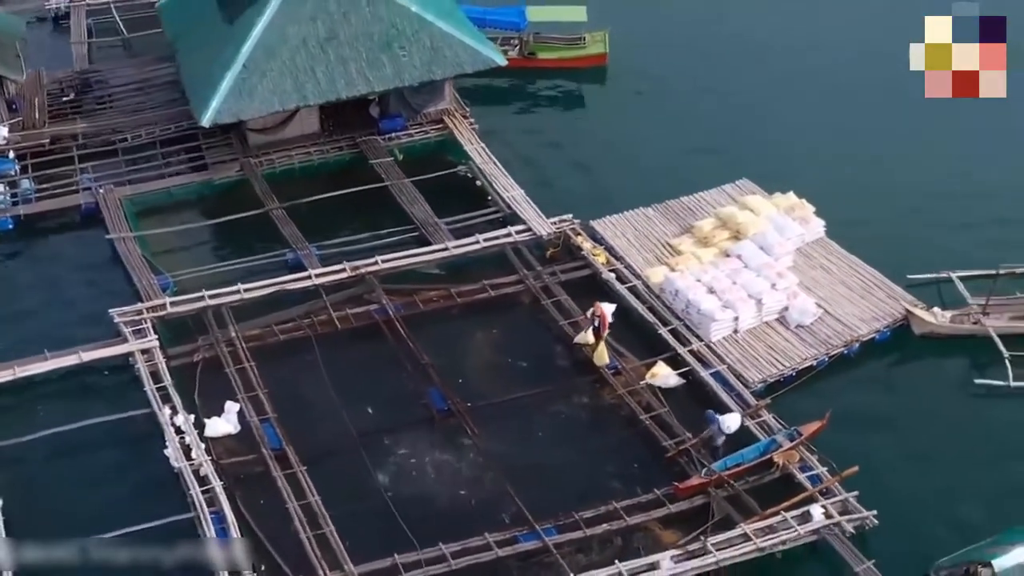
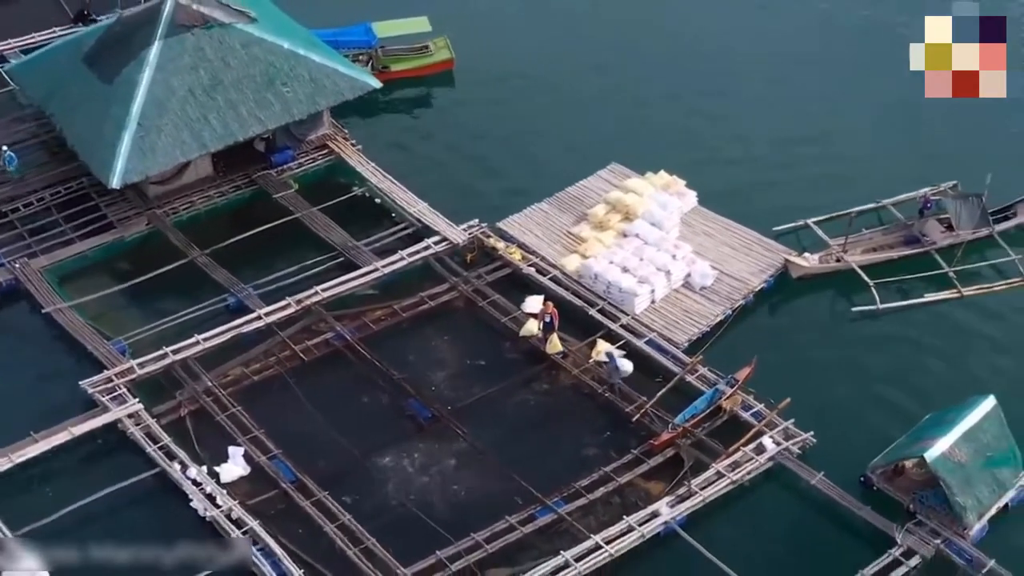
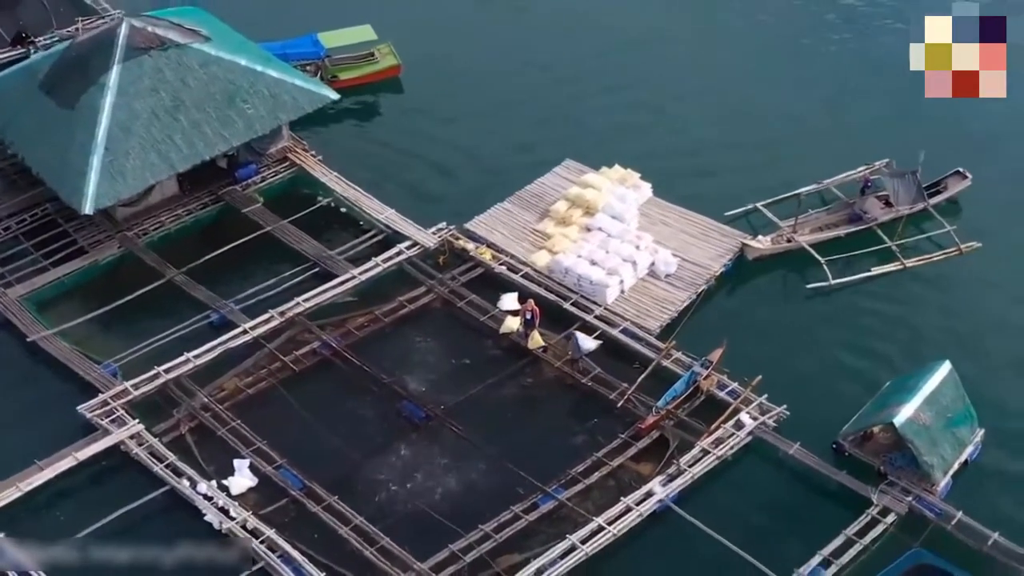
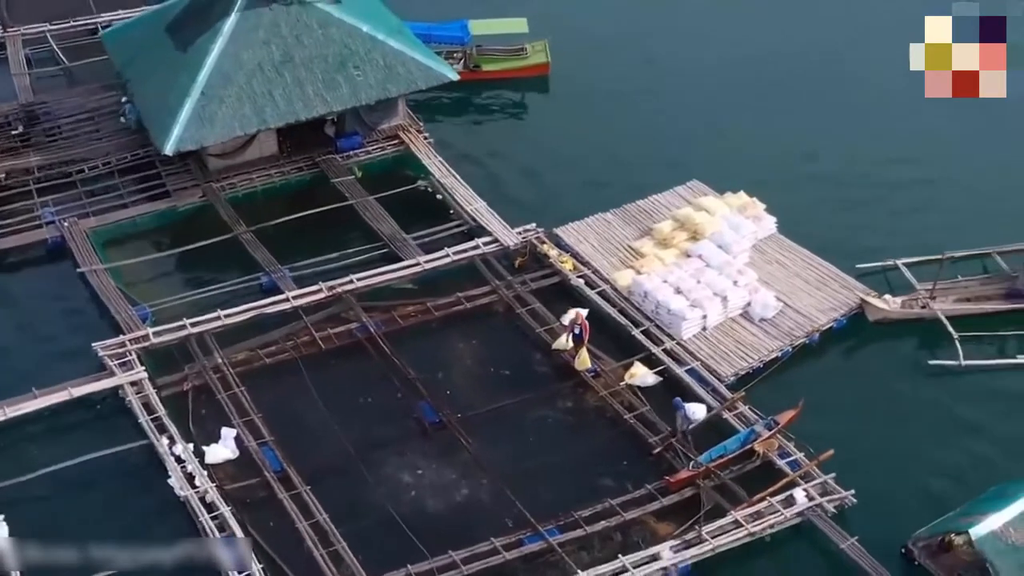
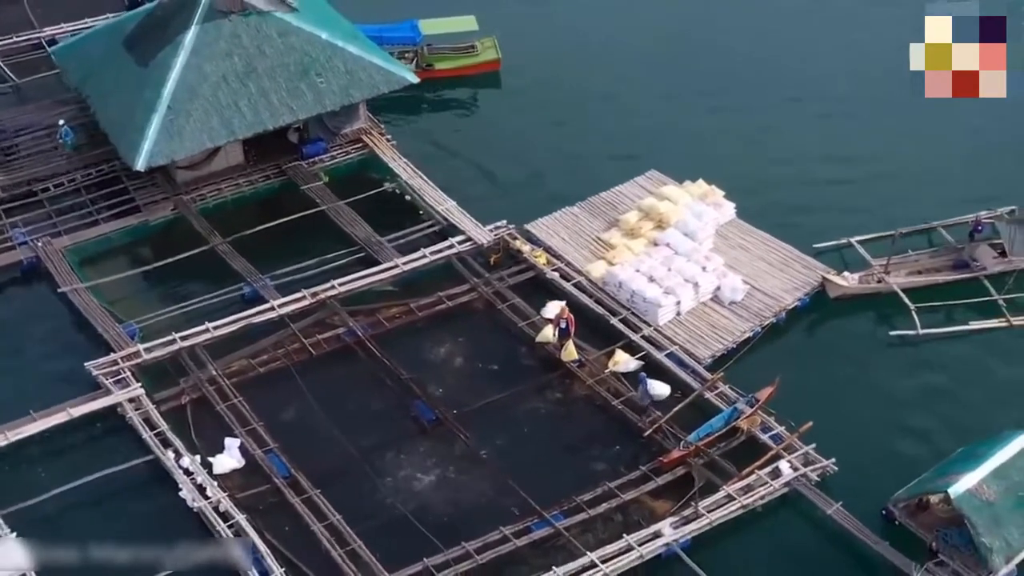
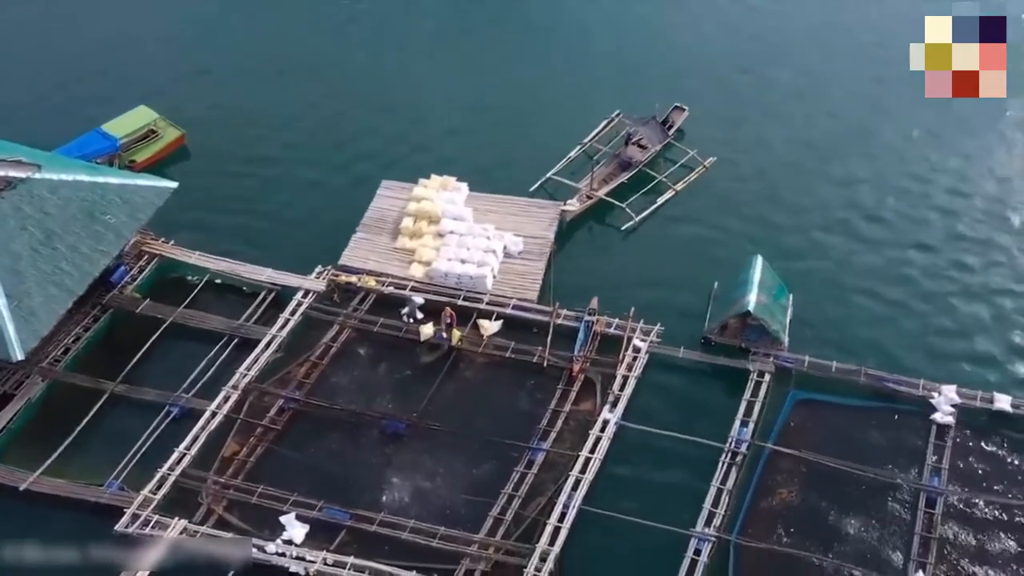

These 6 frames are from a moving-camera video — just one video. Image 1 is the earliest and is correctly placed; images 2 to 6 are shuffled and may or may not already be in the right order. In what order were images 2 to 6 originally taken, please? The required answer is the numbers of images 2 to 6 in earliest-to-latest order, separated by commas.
4, 5, 2, 3, 6
